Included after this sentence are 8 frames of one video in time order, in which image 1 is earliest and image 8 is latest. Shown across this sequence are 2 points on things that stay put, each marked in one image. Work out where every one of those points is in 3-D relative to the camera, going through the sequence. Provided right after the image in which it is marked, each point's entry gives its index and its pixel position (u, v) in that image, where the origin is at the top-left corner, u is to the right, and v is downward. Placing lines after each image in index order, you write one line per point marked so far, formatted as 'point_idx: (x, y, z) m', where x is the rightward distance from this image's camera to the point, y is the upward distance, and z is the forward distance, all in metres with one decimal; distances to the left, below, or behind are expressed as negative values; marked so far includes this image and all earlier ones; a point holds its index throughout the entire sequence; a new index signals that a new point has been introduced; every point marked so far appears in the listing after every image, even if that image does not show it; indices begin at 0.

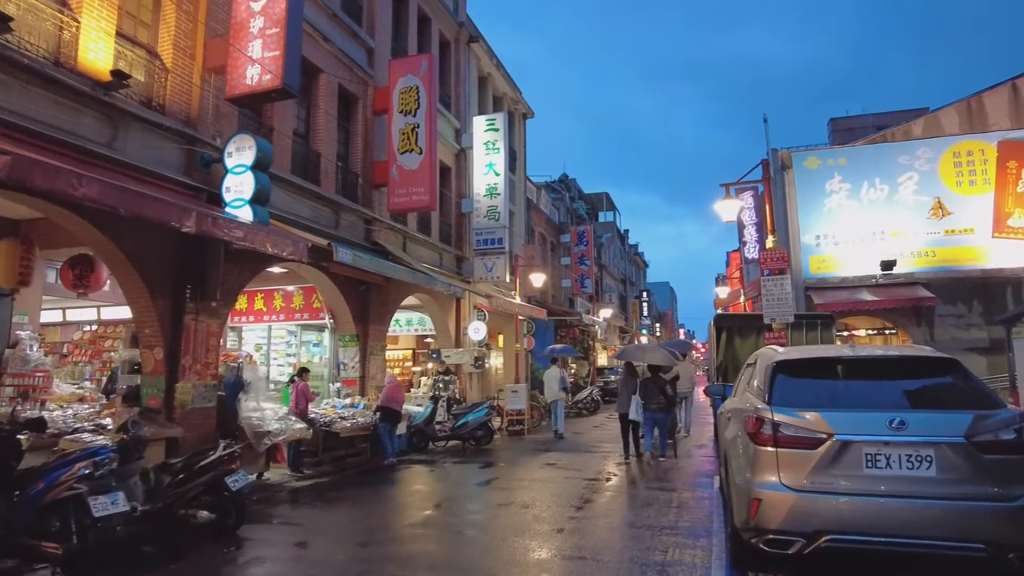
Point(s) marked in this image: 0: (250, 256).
0: (-4.1, +0.5, +10.1) m
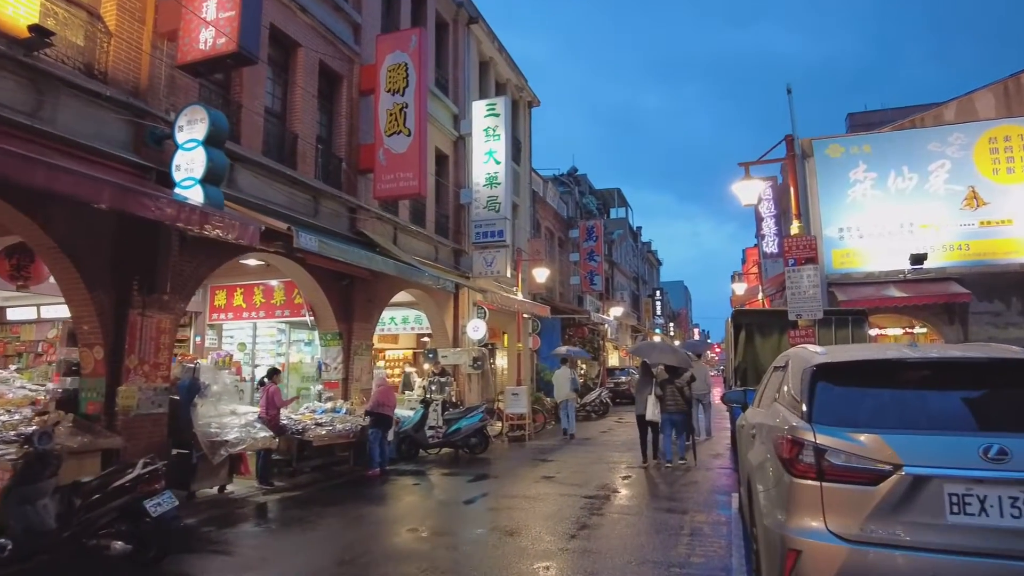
0: (-4.2, +0.6, +9.1) m
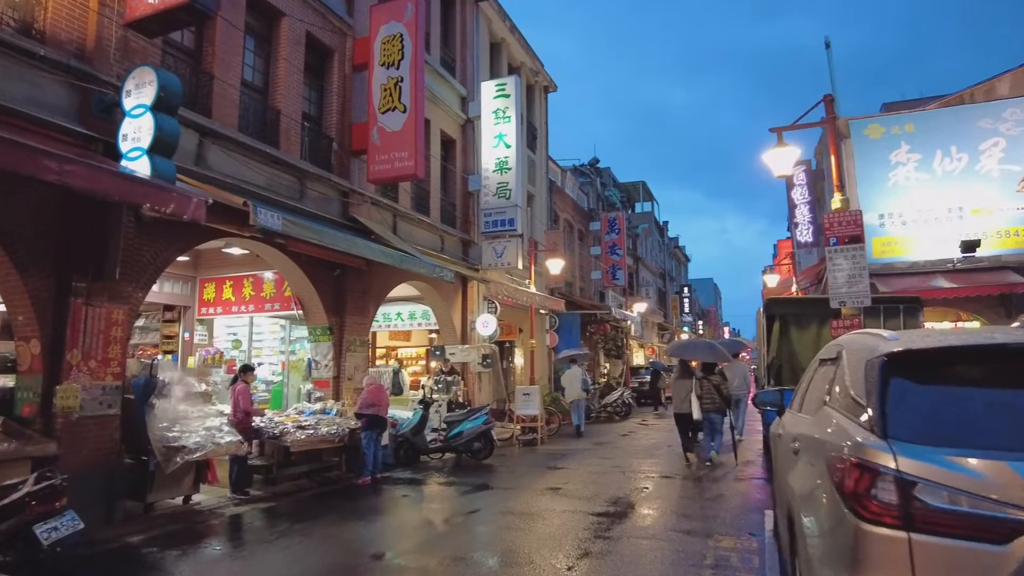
0: (-4.2, +0.8, +8.1) m
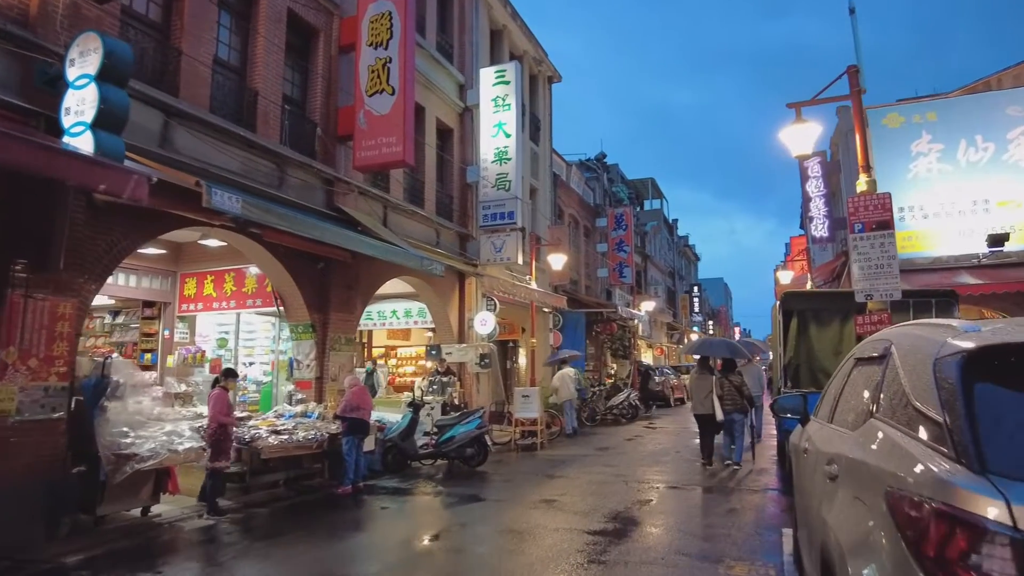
0: (-4.3, +0.9, +7.4) m
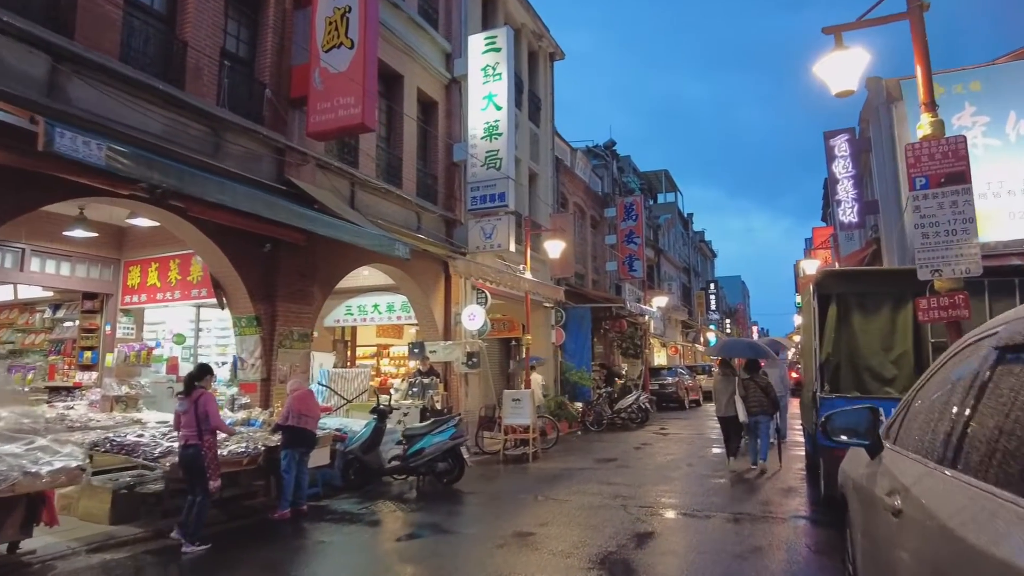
0: (-4.7, +1.0, +5.9) m
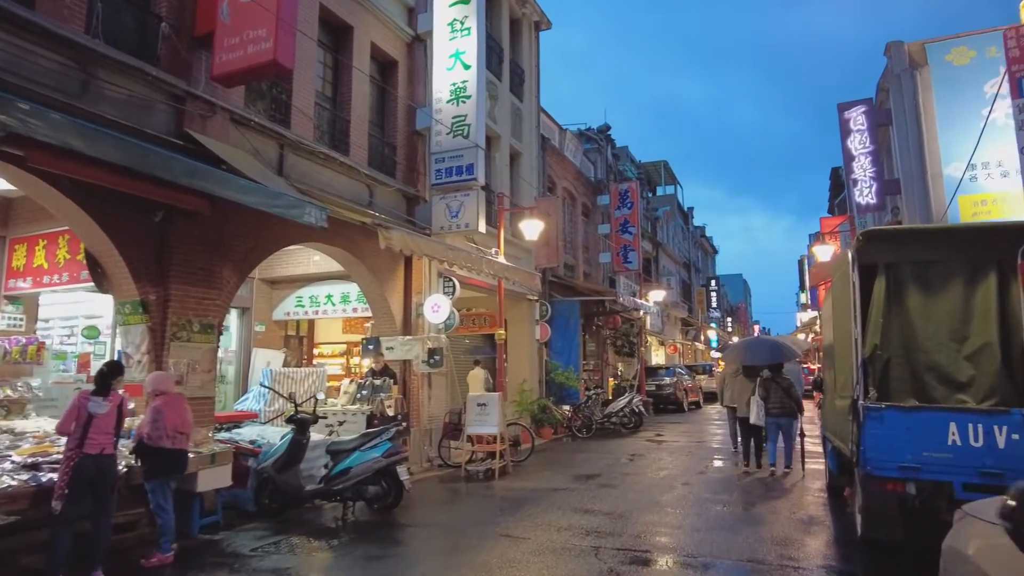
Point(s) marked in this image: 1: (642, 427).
0: (-5.2, +1.3, +4.1) m
1: (+3.3, -3.5, +16.8) m
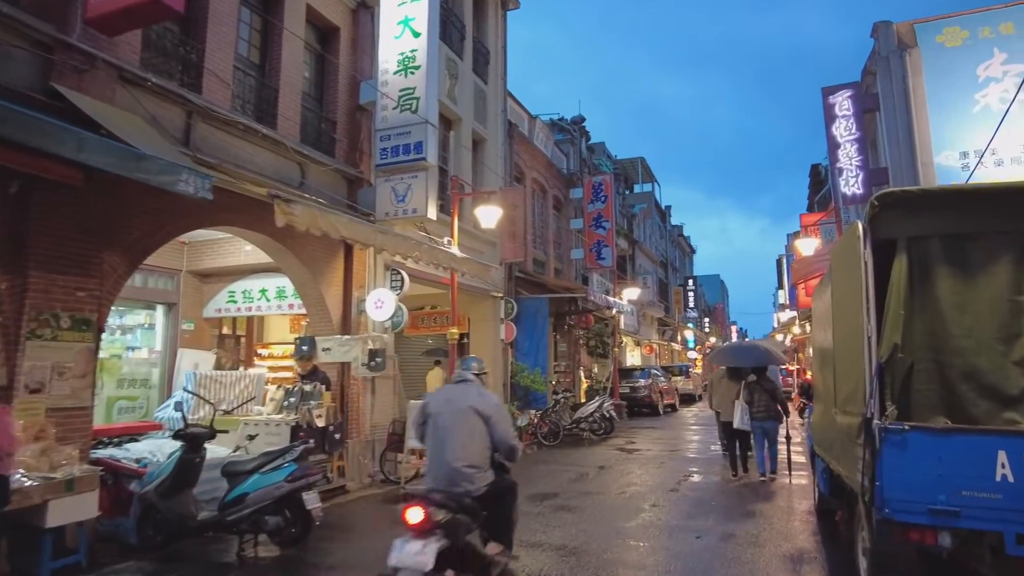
0: (-5.7, +1.4, +2.8) m
1: (+2.4, -3.4, +15.7) m
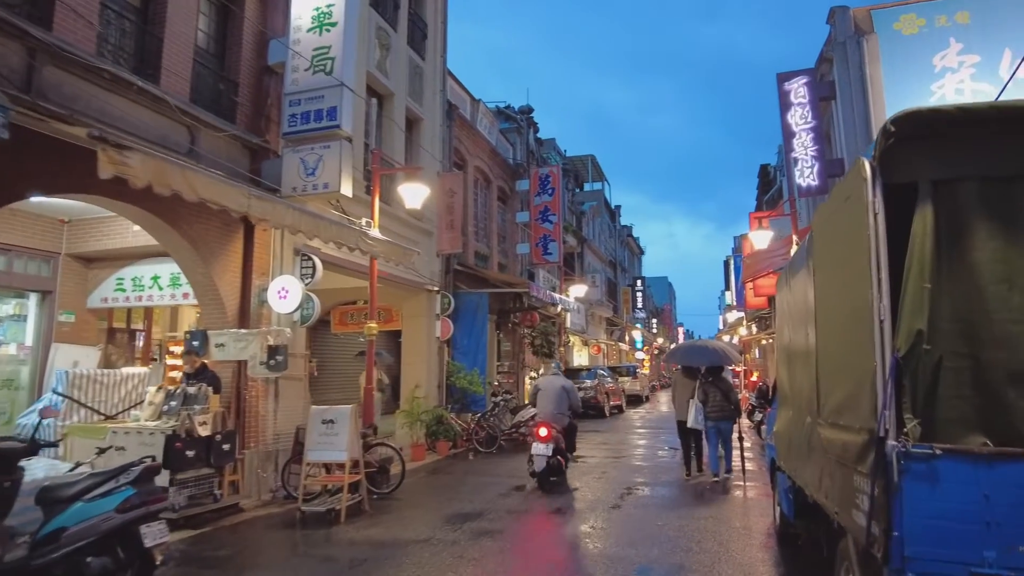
0: (-6.2, +1.6, +1.2) m
1: (+0.9, -3.3, +14.7) m
